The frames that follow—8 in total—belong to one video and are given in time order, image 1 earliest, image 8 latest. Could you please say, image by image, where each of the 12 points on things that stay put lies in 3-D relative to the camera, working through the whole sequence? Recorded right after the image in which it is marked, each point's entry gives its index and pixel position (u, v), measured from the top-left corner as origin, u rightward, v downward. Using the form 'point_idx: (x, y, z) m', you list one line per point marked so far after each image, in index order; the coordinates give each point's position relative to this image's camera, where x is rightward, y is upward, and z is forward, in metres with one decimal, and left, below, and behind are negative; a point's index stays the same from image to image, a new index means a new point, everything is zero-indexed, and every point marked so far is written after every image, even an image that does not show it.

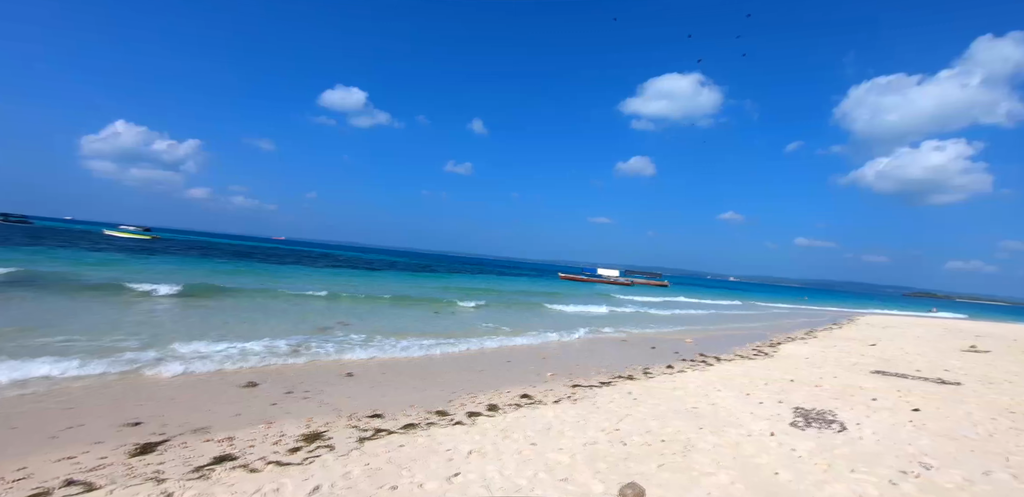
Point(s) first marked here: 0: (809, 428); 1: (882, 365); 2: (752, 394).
0: (+4.4, -2.7, +6.9) m
1: (+9.5, -3.0, +12.0) m
2: (+4.5, -2.8, +8.8) m
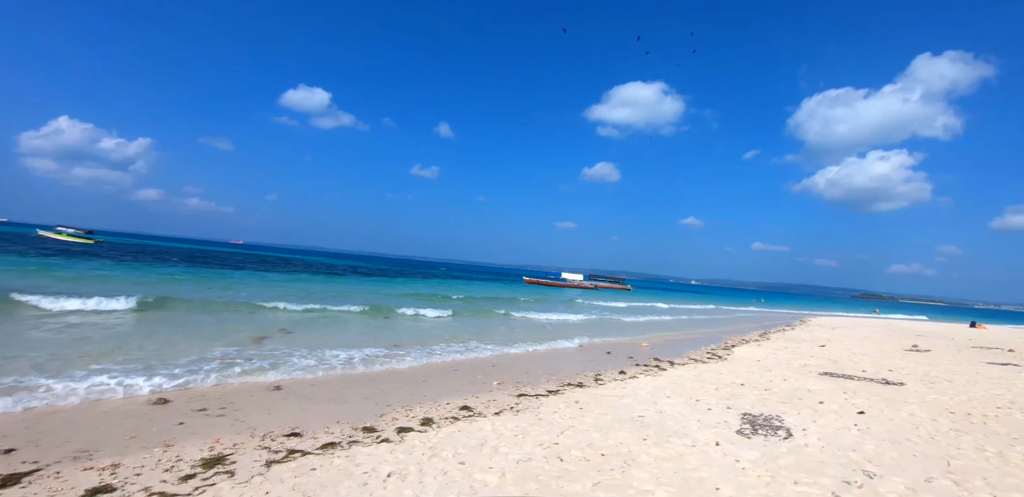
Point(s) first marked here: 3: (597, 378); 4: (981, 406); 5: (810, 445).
0: (+3.4, -2.6, +6.6) m
1: (+8.2, -3.0, +12.0) m
2: (+3.5, -2.8, +8.5) m
3: (+1.9, -2.9, +10.3) m
4: (+8.2, -2.8, +8.1) m
5: (+4.0, -2.6, +6.1) m
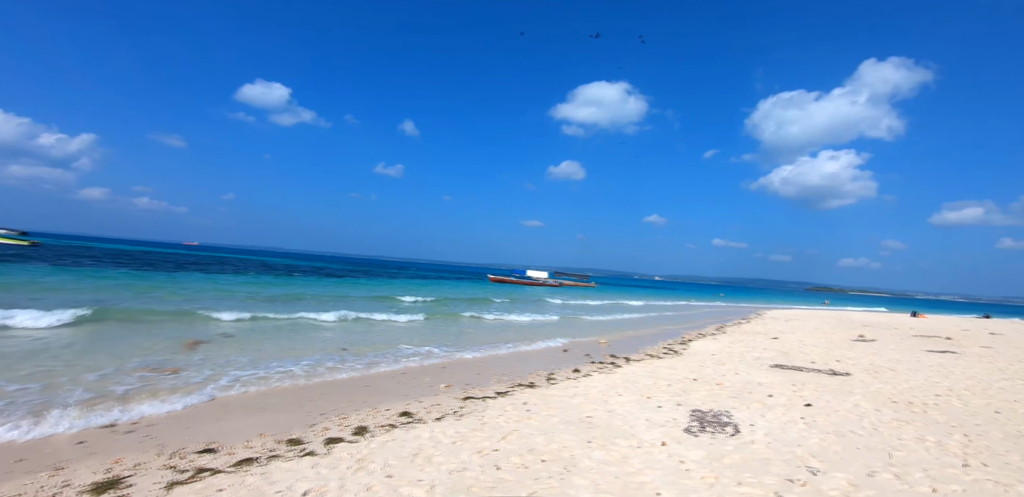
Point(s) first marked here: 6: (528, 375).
0: (+2.6, -2.5, +6.3) m
1: (+7.0, -2.9, +12.1) m
2: (+2.5, -2.7, +8.2) m
3: (+0.8, -2.8, +10.0) m
4: (+7.3, -2.6, +8.2) m
5: (+3.1, -2.5, +5.9) m
6: (+0.3, -2.8, +10.3) m
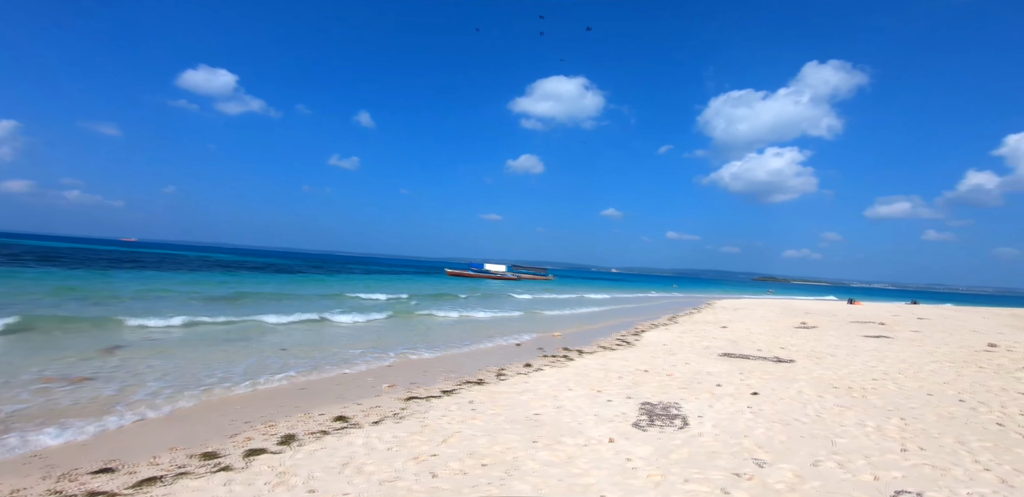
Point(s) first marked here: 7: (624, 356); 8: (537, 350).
0: (+1.8, -2.4, +6.1) m
1: (+5.7, -2.6, +12.3) m
2: (+1.6, -2.5, +8.0) m
3: (-0.3, -2.6, +9.7) m
4: (+6.3, -2.4, +8.4) m
5: (+2.4, -2.3, +5.8) m
6: (-0.7, -2.6, +9.9) m
7: (+2.7, -2.6, +11.3) m
8: (+0.7, -2.7, +12.5) m
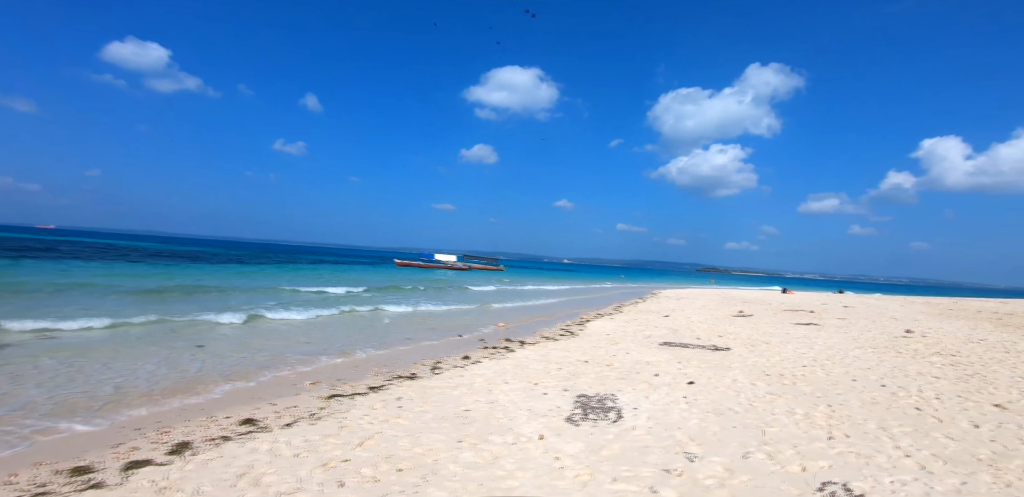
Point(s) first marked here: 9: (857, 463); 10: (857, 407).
0: (+0.9, -2.2, +5.9) m
1: (+4.2, -2.3, +12.3) m
2: (+0.5, -2.3, +7.7) m
3: (-1.5, -2.3, +9.2) m
4: (+5.1, -2.2, +8.6) m
5: (+1.5, -2.2, +5.6) m
6: (-2.0, -2.3, +9.3) m
7: (+1.3, -2.3, +11.1) m
8: (-0.9, -2.4, +12.1) m
9: (+3.4, -2.1, +4.5) m
10: (+4.6, -2.1, +6.2) m
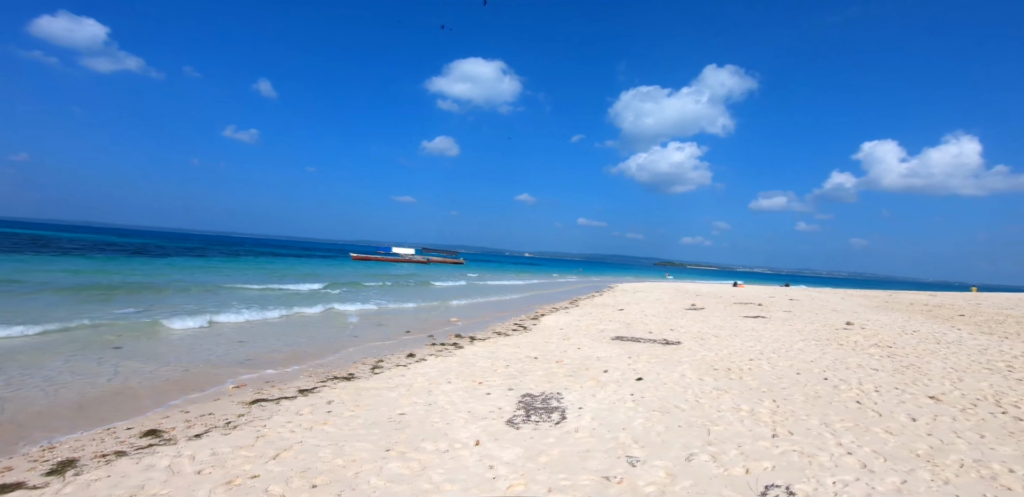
0: (+0.2, -2.1, +5.5) m
1: (+2.9, -2.1, +12.2) m
2: (-0.4, -2.1, +7.3) m
3: (-2.5, -2.2, +8.6) m
4: (+4.2, -2.1, +8.5) m
5: (+0.8, -2.1, +5.3) m
6: (-3.0, -2.2, +8.7) m
7: (+0.1, -2.2, +10.7) m
8: (-2.1, -2.2, +11.6) m
9: (+2.7, -2.0, +4.4) m
10: (+3.8, -2.0, +6.2) m
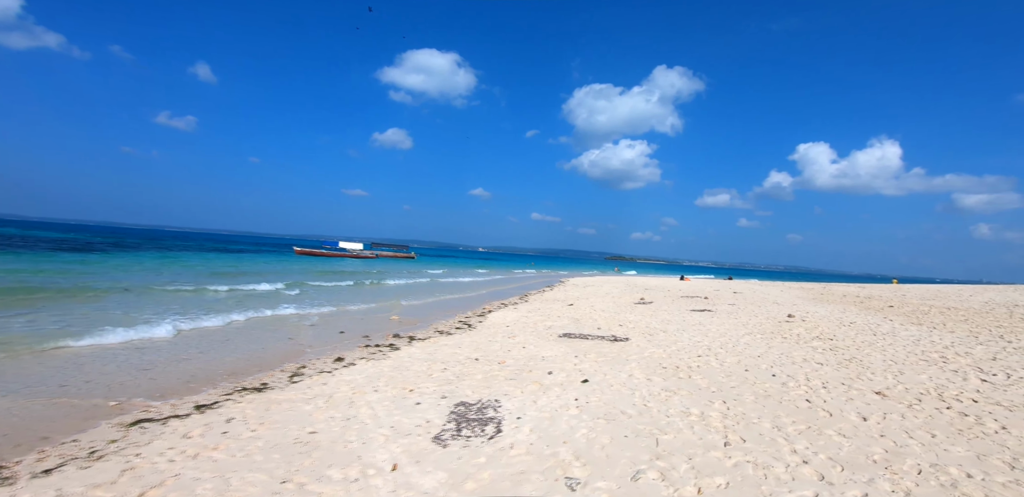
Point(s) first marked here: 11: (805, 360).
0: (-0.6, -2.0, +4.8) m
1: (+1.5, -2.0, +11.8) m
2: (-1.4, -2.0, +6.6) m
3: (-3.6, -2.0, +7.6) m
4: (+3.1, -1.9, +8.2) m
5: (+0.1, -2.0, +4.6) m
6: (-4.1, -2.1, +7.7) m
7: (-1.2, -2.0, +10.0) m
8: (-3.4, -2.1, +10.6) m
9: (+2.1, -1.9, +4.0) m
10: (+3.0, -1.9, +5.8) m
11: (+5.1, -2.0, +8.1) m
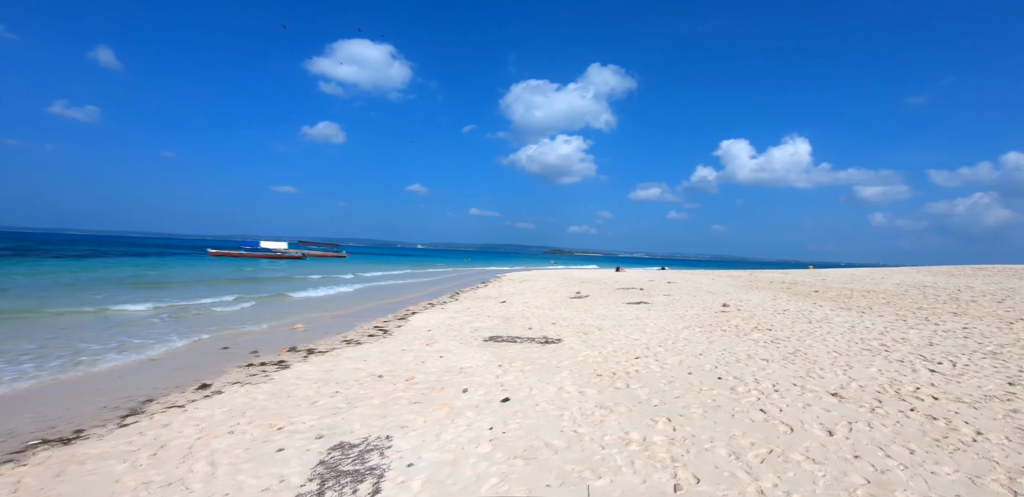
0: (-1.5, -1.9, +3.4) m
1: (-0.3, -1.8, +10.6) m
2: (-2.5, -2.0, +5.0) m
3: (-4.8, -2.0, +5.8) m
4: (+1.8, -1.7, +7.3) m
5: (-0.8, -1.9, +3.3) m
6: (-5.3, -2.1, +5.8) m
7: (-2.7, -1.9, +8.5) m
8: (-5.0, -2.0, +8.8) m
9: (+1.3, -1.8, +2.9) m
10: (+2.0, -1.8, +4.9) m
11: (+3.8, -1.7, +7.4) m
